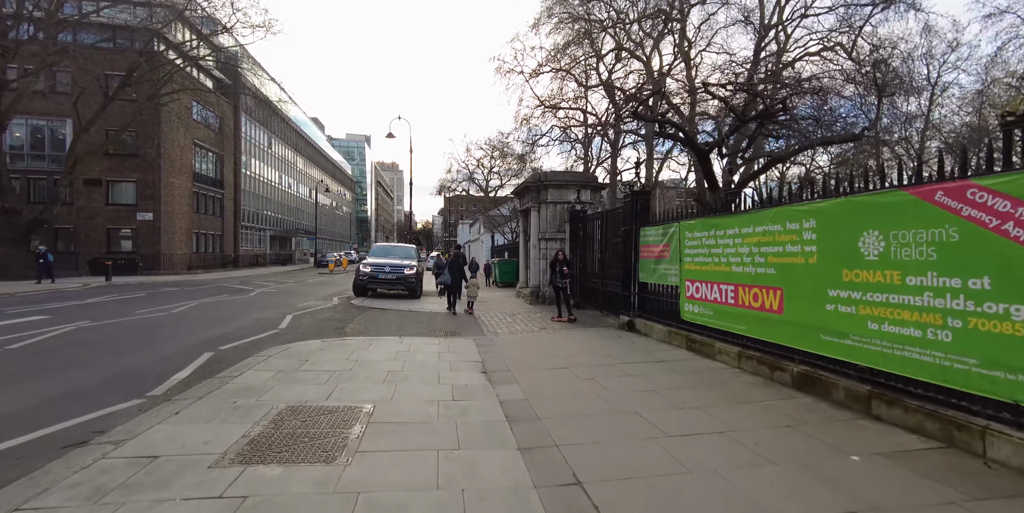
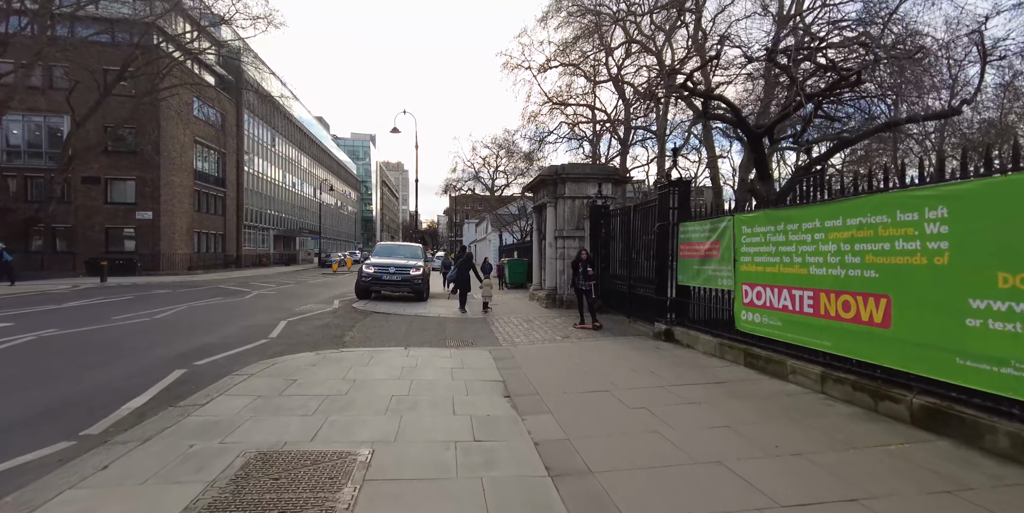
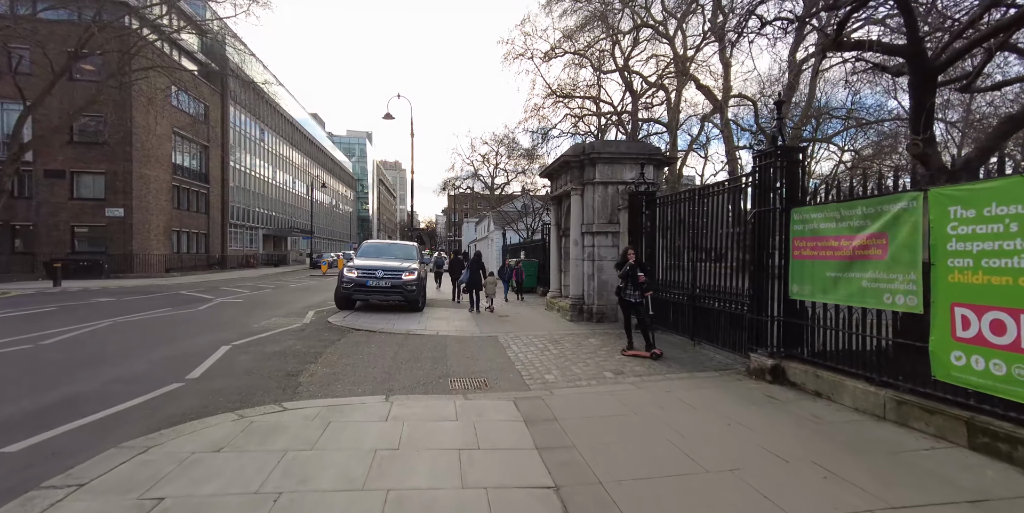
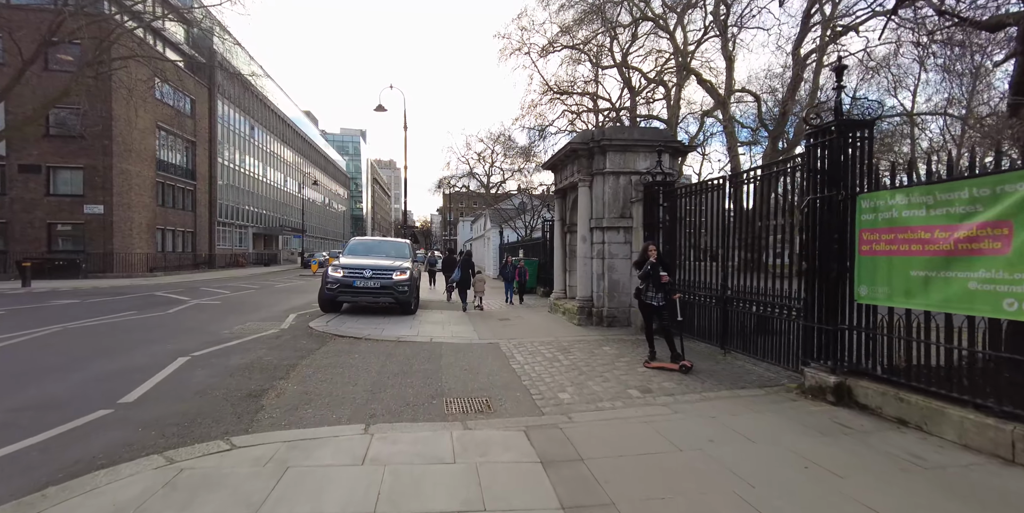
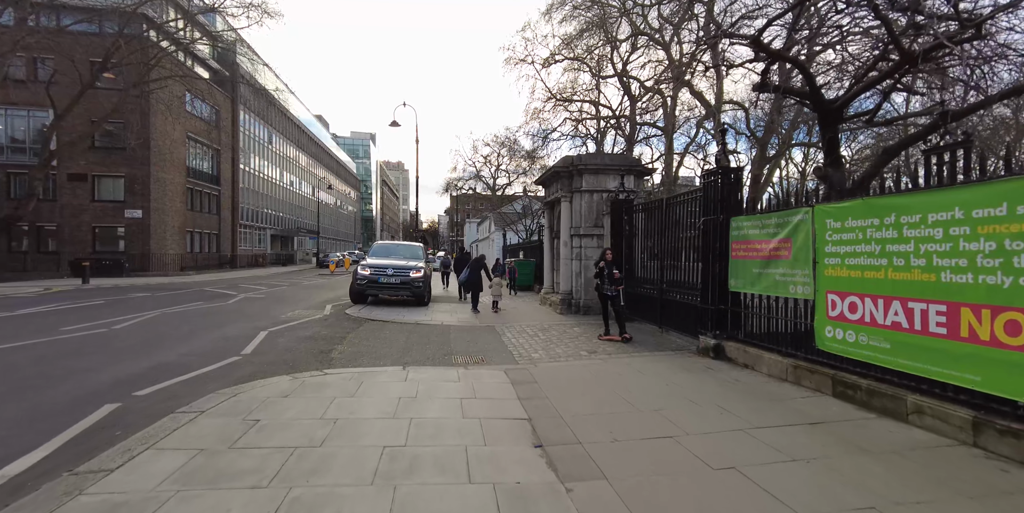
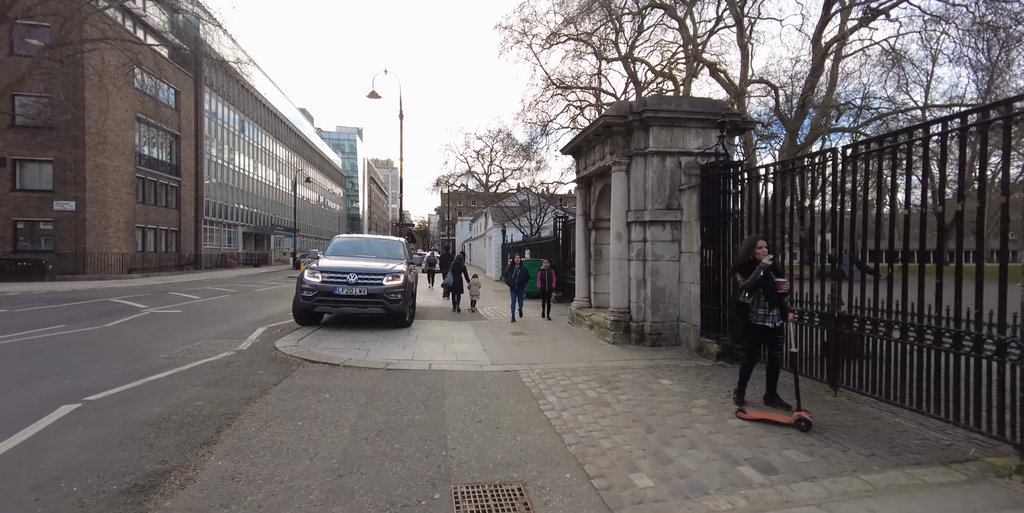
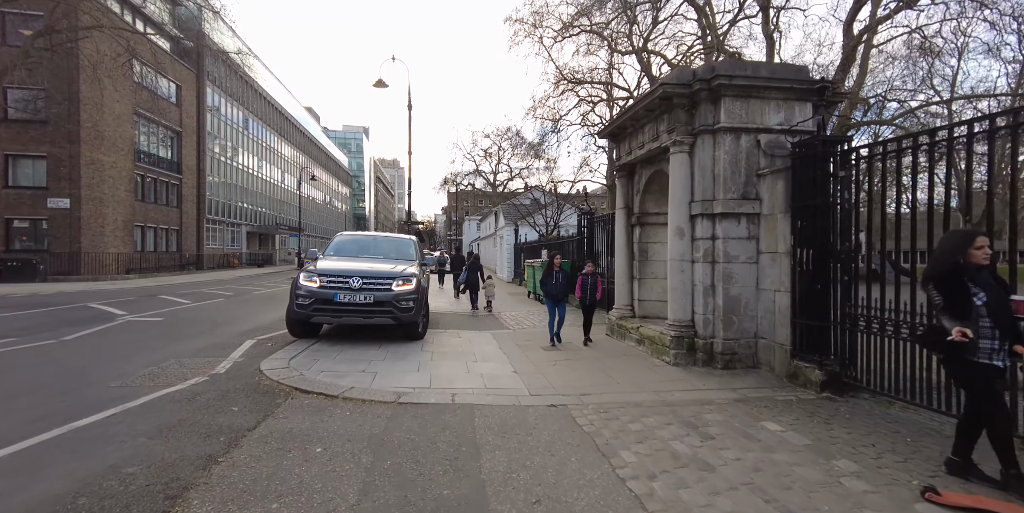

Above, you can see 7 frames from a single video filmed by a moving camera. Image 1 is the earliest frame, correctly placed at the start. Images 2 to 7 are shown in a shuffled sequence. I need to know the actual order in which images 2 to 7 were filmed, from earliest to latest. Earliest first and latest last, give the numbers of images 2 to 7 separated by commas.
2, 5, 3, 4, 6, 7
